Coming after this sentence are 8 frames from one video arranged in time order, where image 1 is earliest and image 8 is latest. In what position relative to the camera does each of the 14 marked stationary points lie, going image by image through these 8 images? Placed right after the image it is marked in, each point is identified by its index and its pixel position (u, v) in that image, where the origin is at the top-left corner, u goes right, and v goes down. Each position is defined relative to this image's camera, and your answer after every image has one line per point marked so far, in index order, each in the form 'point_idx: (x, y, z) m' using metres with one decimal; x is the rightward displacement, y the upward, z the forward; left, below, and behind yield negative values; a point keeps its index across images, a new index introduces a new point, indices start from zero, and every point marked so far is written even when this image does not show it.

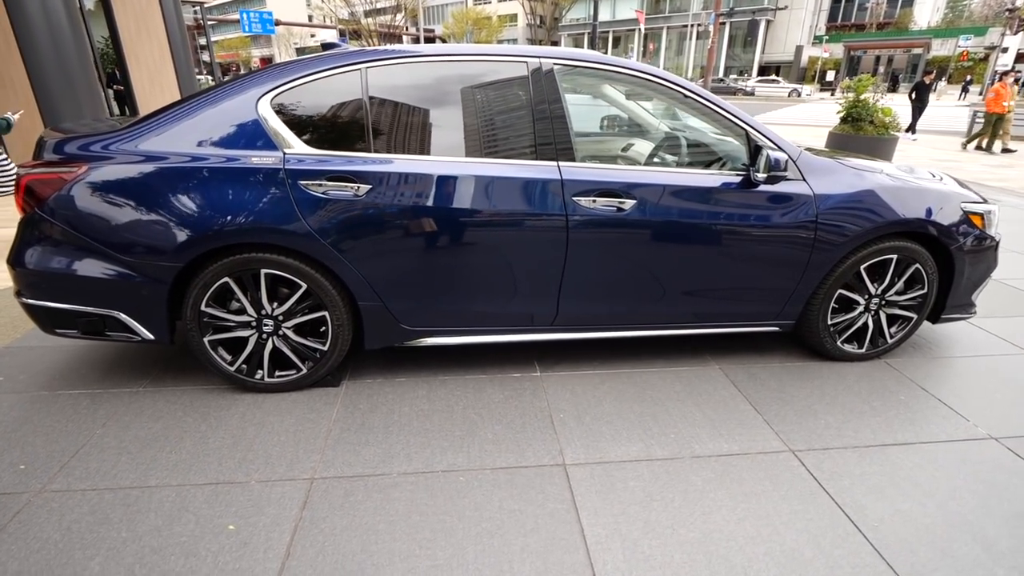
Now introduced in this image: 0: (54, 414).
0: (-2.6, -0.7, +2.7) m
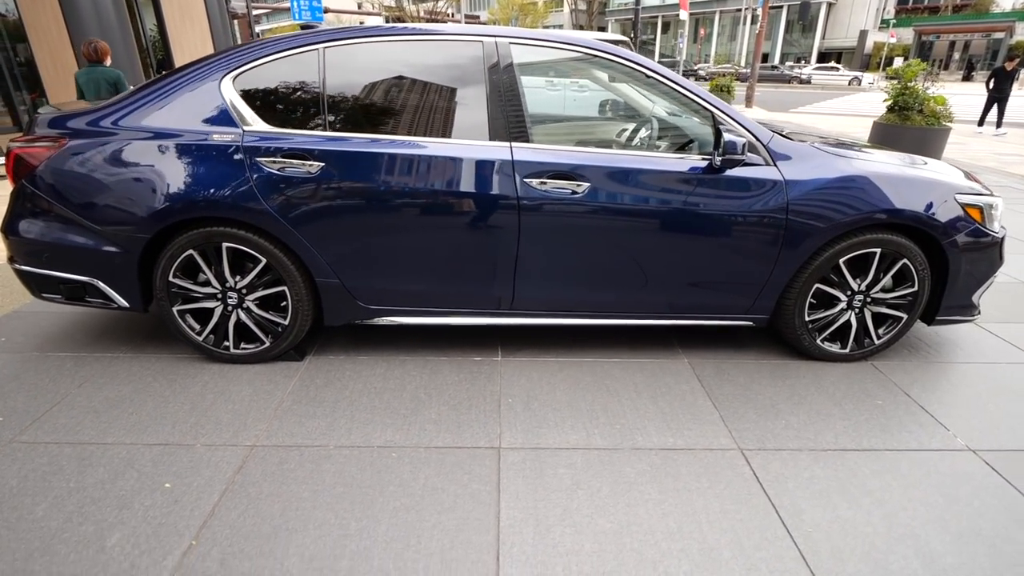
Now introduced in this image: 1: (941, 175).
0: (-2.8, -0.5, +2.9) m
1: (+2.7, +0.7, +3.0) m
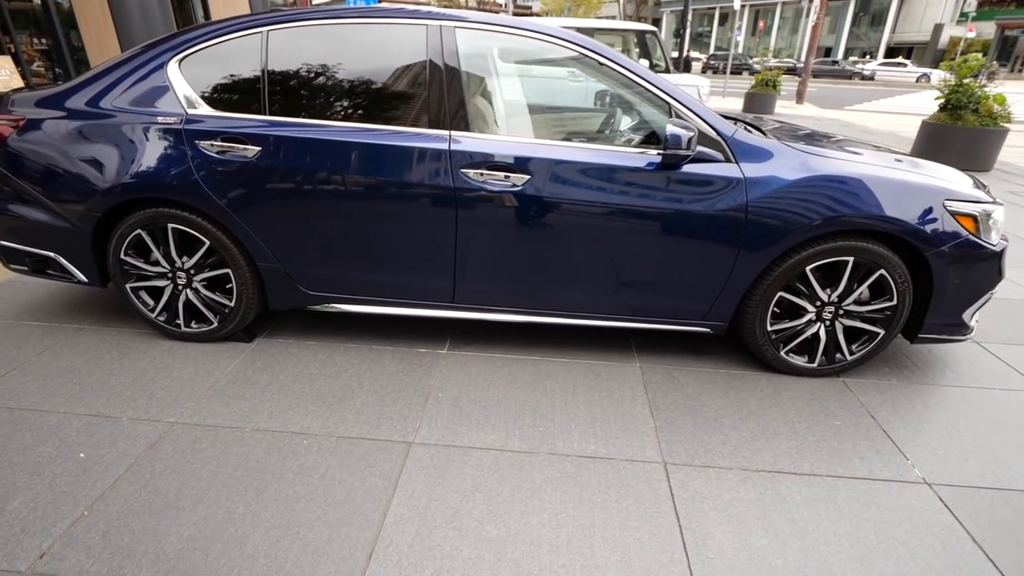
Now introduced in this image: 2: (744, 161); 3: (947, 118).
0: (-3.2, -0.3, +3.1) m
1: (+2.3, +0.6, +2.7) m
2: (+1.2, +0.7, +2.7) m
3: (+8.0, +3.1, +8.8) m
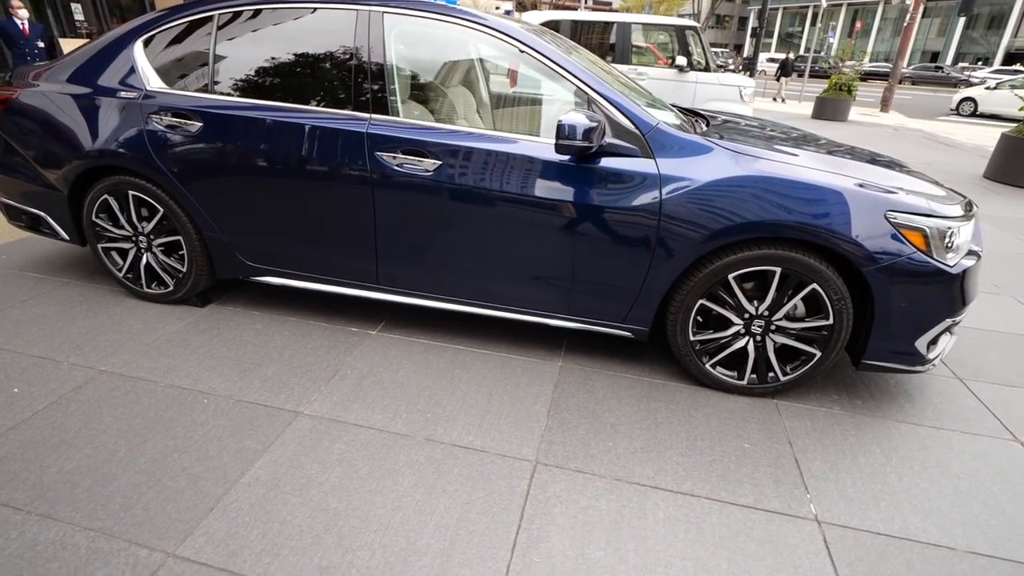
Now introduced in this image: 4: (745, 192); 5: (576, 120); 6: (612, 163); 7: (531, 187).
0: (-3.7, 0.0, +3.5) m
1: (+1.9, +0.5, +2.4) m
2: (+0.8, +0.7, +2.5) m
3: (+8.4, +2.5, +7.8) m
4: (+1.1, +0.5, +2.4) m
5: (+0.3, +0.8, +2.3) m
6: (+0.5, +0.7, +2.5) m
7: (+0.1, +0.5, +2.6) m
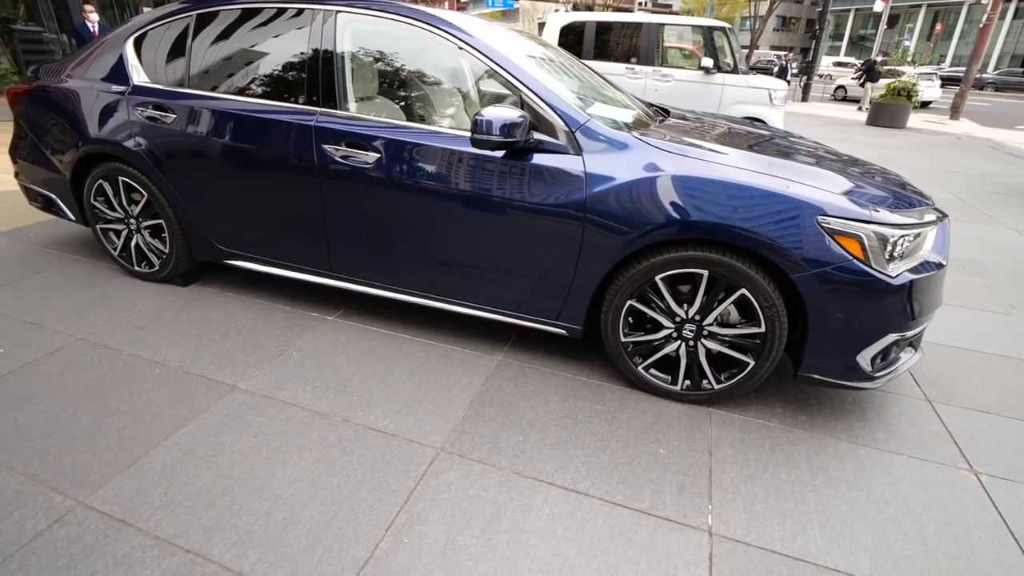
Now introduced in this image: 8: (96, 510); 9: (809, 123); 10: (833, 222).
0: (-3.9, +0.2, +3.9) m
1: (+1.5, +0.5, +2.3) m
2: (+0.4, +0.7, +2.5) m
3: (+8.6, +2.2, +7.0) m
4: (+0.8, +0.5, +2.4) m
5: (-0.1, +0.8, +2.4) m
6: (+0.1, +0.7, +2.5) m
7: (-0.3, +0.6, +2.6) m
8: (-1.7, -0.9, +1.9) m
9: (+9.1, +5.0, +14.7) m
10: (+1.5, +0.3, +2.2) m
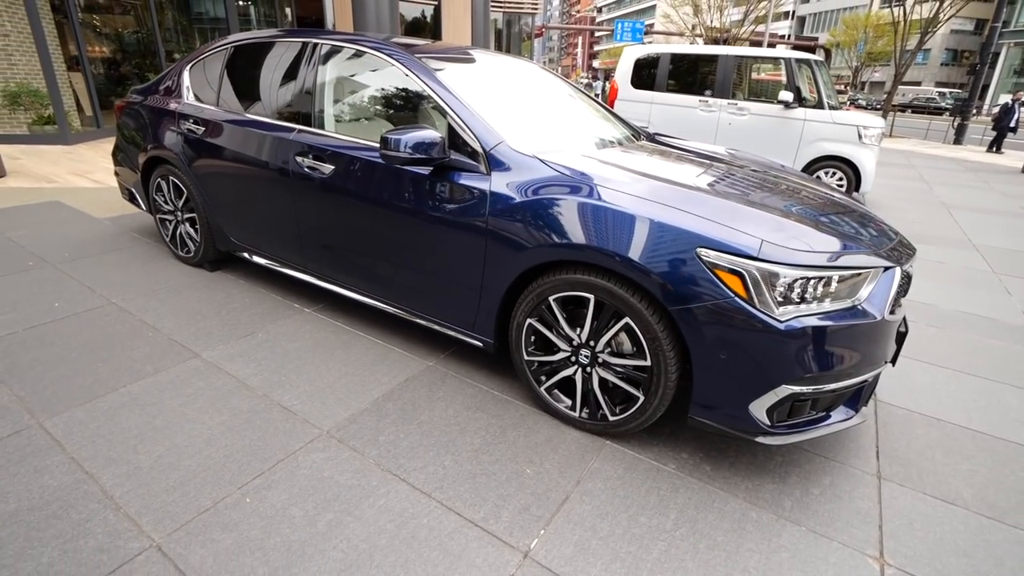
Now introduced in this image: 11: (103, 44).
0: (-4.0, +0.5, +4.9) m
1: (+0.9, +0.3, +2.2) m
2: (0.0, +0.6, +2.6) m
3: (+9.0, +0.9, +5.4) m
4: (+0.3, +0.4, +2.4) m
5: (-0.5, +0.8, +2.6) m
6: (-0.3, +0.6, +2.7) m
7: (-0.7, +0.6, +2.9) m
8: (-2.4, -0.7, +2.4) m
9: (+11.4, +3.2, +12.9) m
10: (+0.9, +0.1, +2.1) m
11: (-8.7, +5.2, +10.2) m
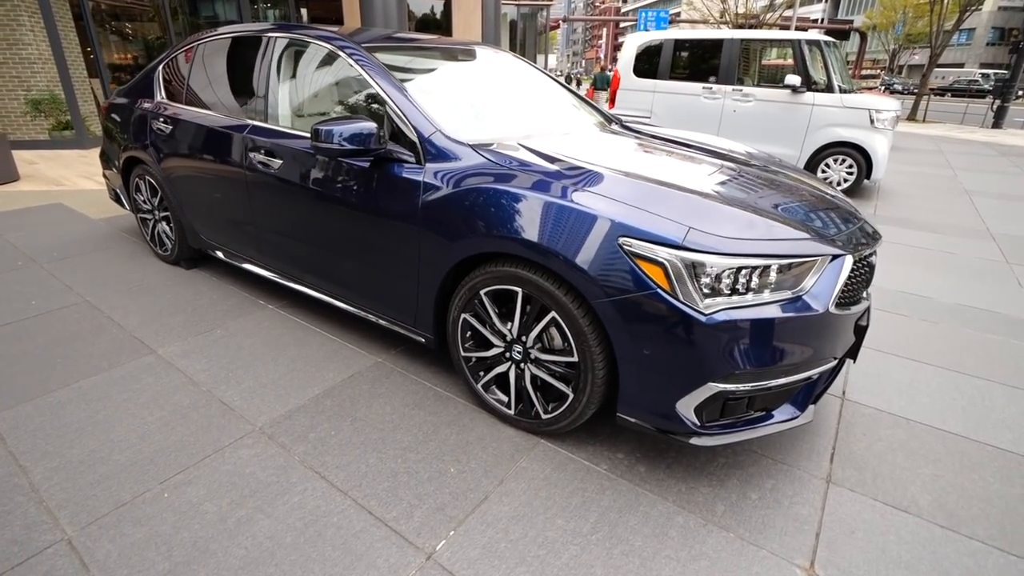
0: (-4.3, +0.5, +5.0) m
1: (+0.6, +0.3, +2.1) m
2: (-0.4, +0.6, +2.5) m
3: (+8.8, +1.1, +4.8) m
4: (-0.1, +0.4, +2.3) m
5: (-0.9, +0.8, +2.5) m
6: (-0.6, +0.6, +2.6) m
7: (-1.0, +0.6, +2.8) m
8: (-2.7, -0.7, +2.5) m
9: (+11.6, +3.4, +12.2) m
10: (+0.5, +0.2, +2.0) m
11: (-8.6, +5.2, +10.6) m
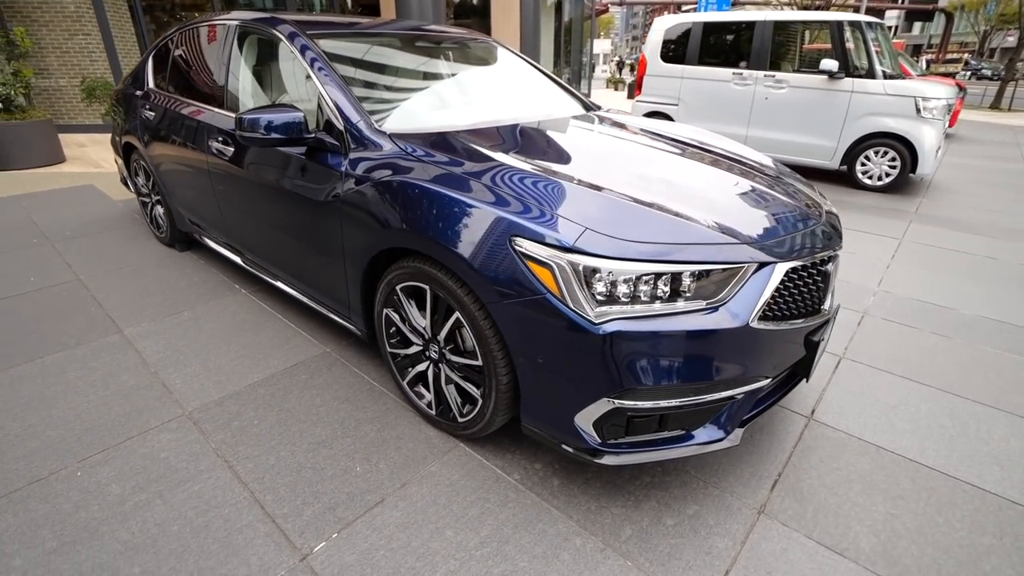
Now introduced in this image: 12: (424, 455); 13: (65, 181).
0: (-4.3, +0.7, +5.3) m
1: (+0.2, +0.3, +1.9) m
2: (-0.7, +0.7, +2.5) m
3: (+8.6, +0.8, +3.9) m
4: (-0.5, +0.4, +2.2) m
5: (-1.2, +0.9, +2.5) m
6: (-1.0, +0.7, +2.6) m
7: (-1.3, +0.7, +2.8) m
8: (-3.1, -0.6, +2.7) m
9: (+12.2, +3.2, +10.9) m
10: (+0.1, +0.2, +1.8) m
11: (-8.0, +5.7, +11.1) m
12: (-0.4, -0.8, +2.3) m
13: (-6.4, +1.5, +6.8) m
